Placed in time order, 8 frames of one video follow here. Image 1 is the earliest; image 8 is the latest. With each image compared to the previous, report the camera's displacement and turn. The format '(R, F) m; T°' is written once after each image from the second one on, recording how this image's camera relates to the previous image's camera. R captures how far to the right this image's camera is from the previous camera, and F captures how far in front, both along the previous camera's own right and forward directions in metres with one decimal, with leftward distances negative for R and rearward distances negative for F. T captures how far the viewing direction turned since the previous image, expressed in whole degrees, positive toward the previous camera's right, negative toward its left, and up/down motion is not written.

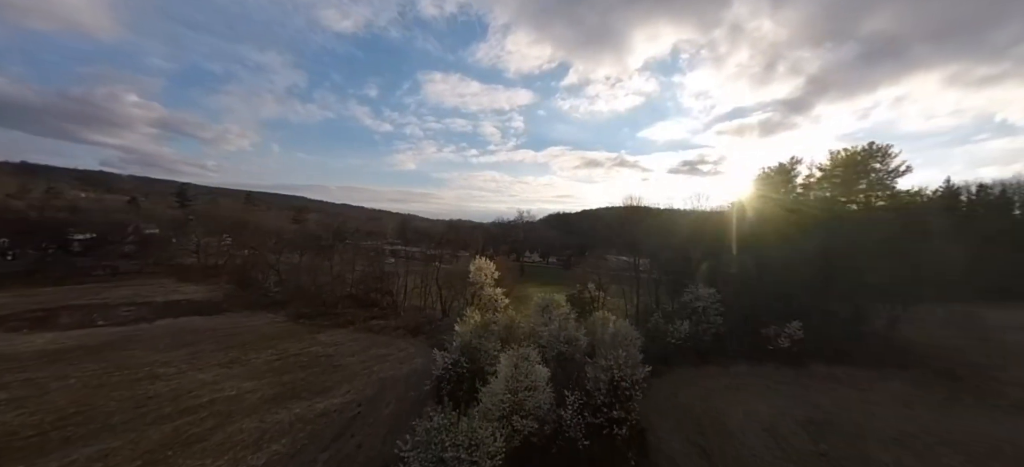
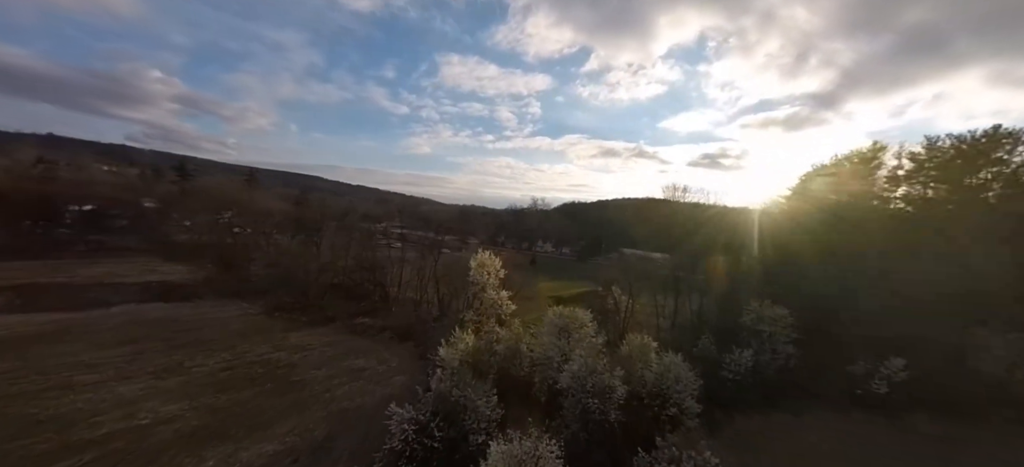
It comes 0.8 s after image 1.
(+0.1, +4.0) m; -2°
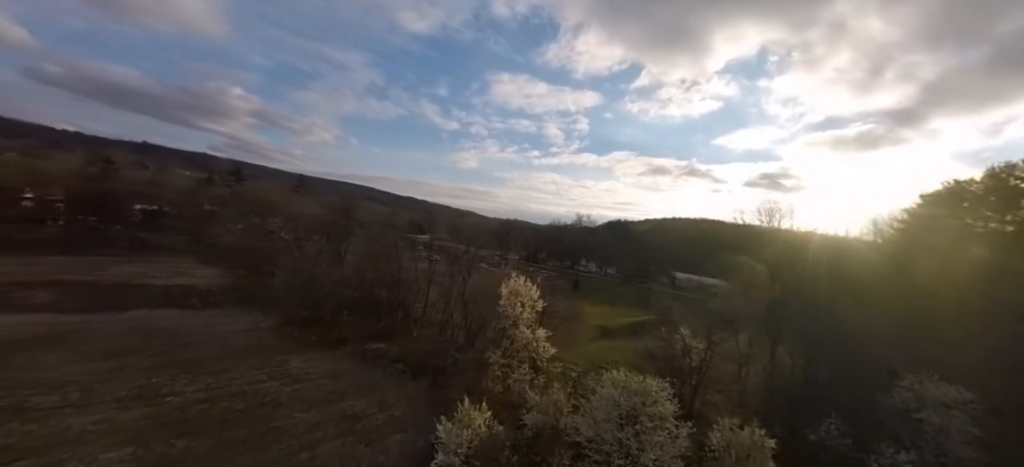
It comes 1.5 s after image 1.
(0.0, +3.4) m; -7°
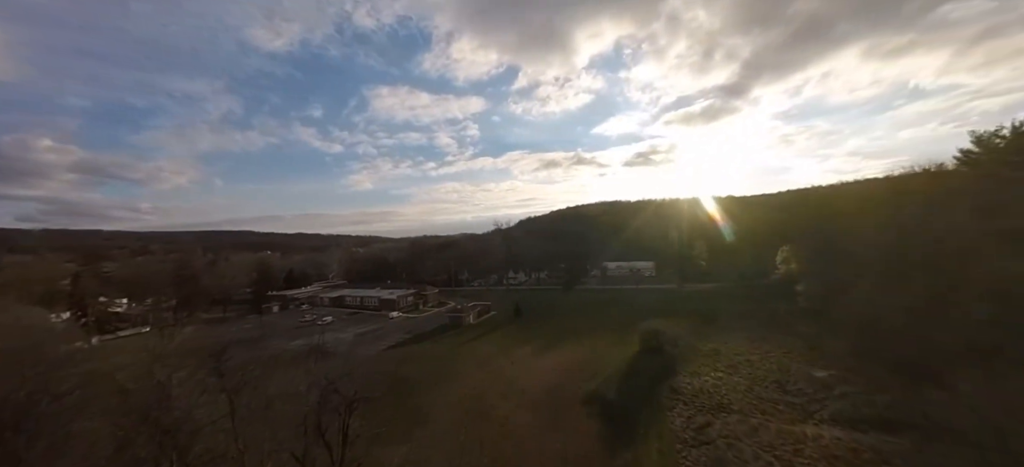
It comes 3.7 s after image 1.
(+0.2, +11.8) m; +14°
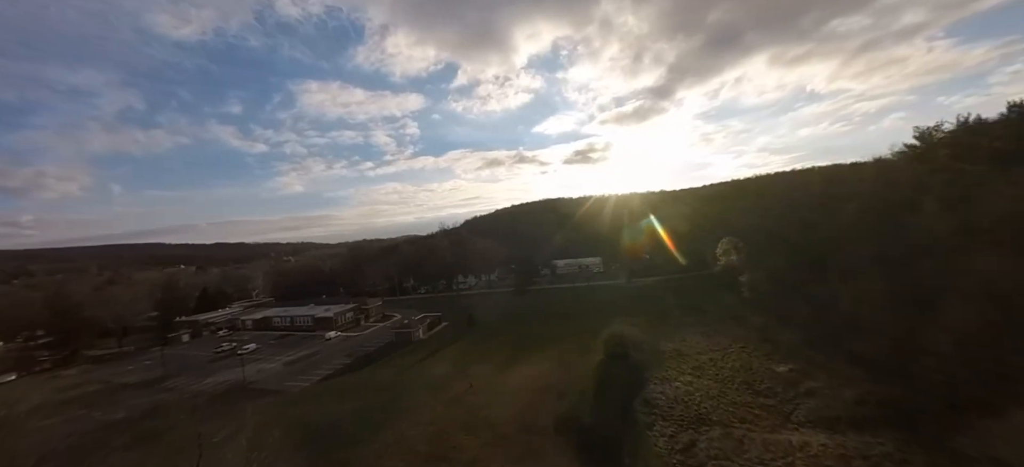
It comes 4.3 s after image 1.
(-0.5, +2.7) m; +9°
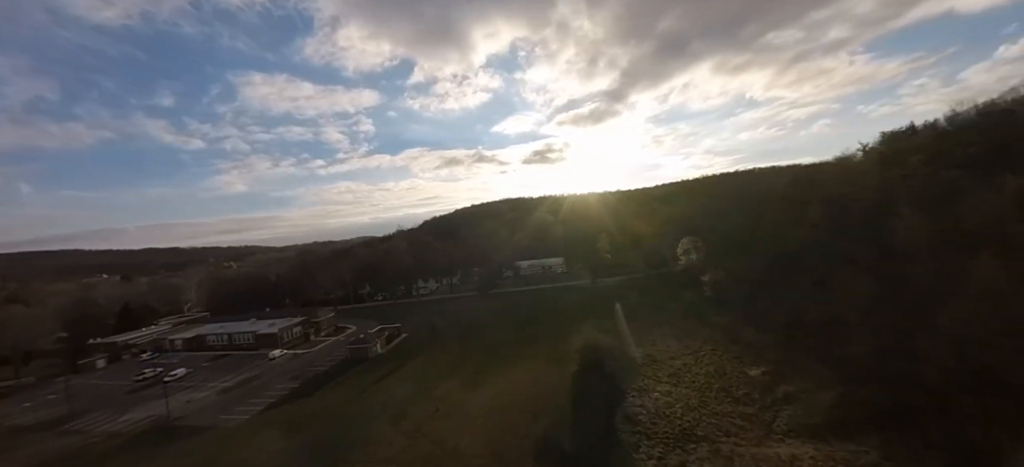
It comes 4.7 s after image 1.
(-0.5, +1.9) m; +6°
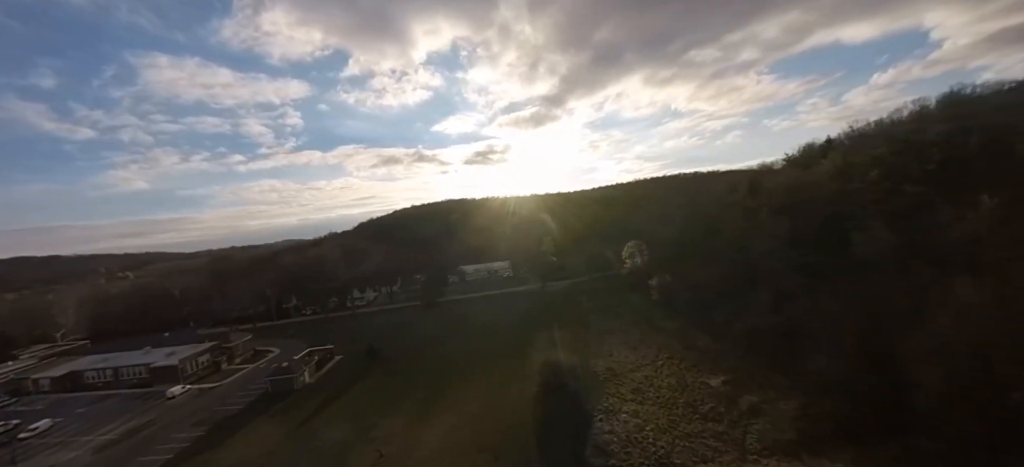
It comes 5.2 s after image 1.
(-0.7, +2.5) m; +9°
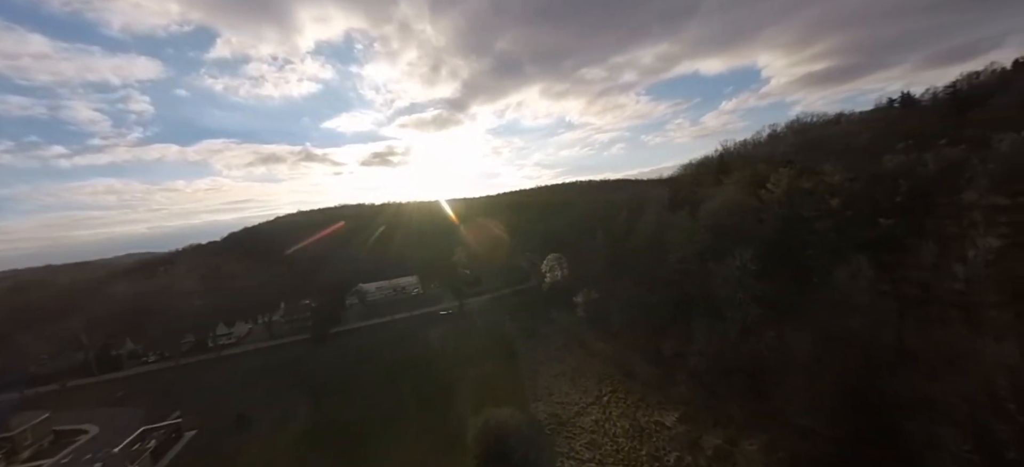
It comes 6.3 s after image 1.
(-1.2, +4.6) m; +15°
